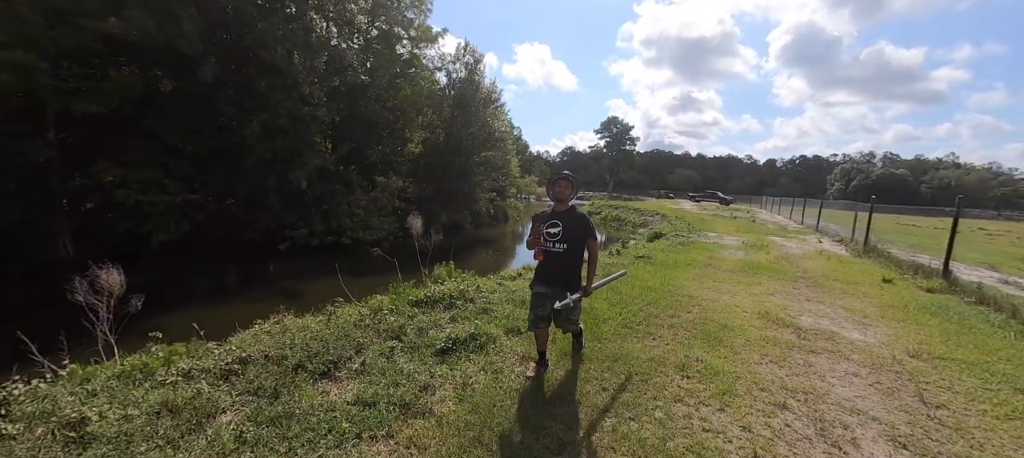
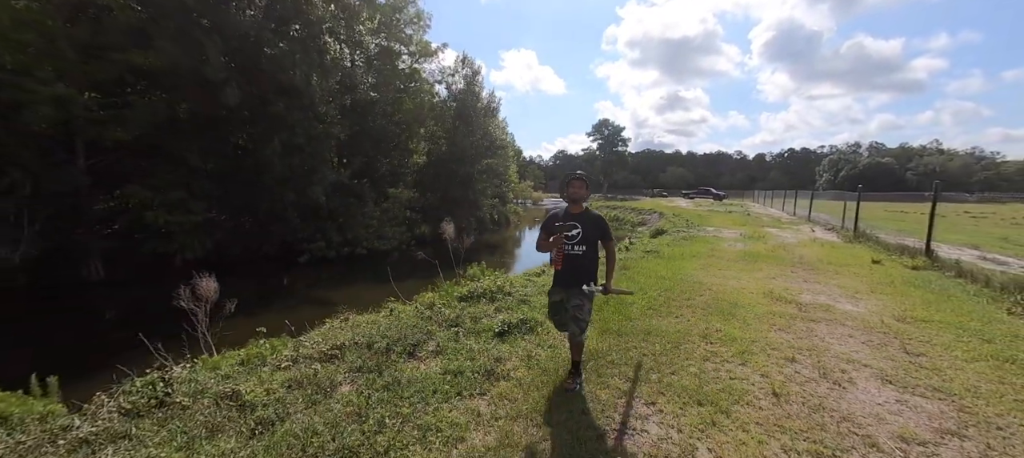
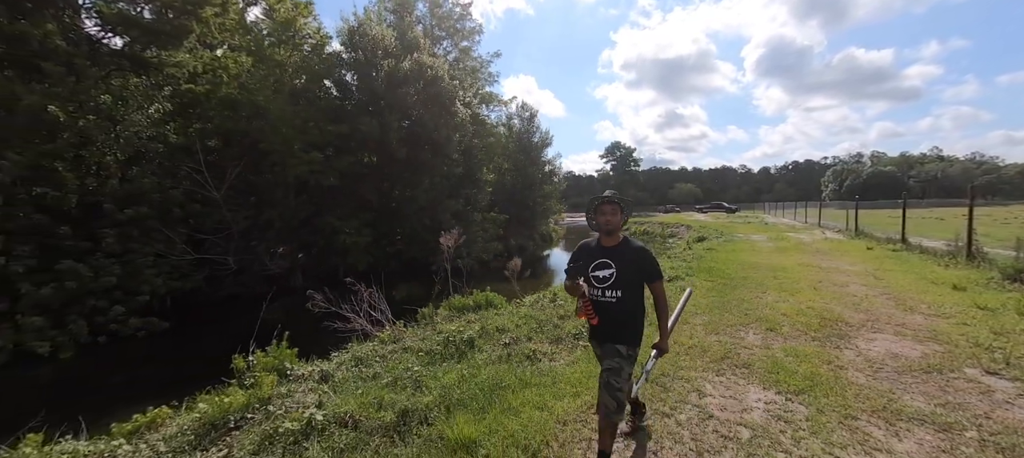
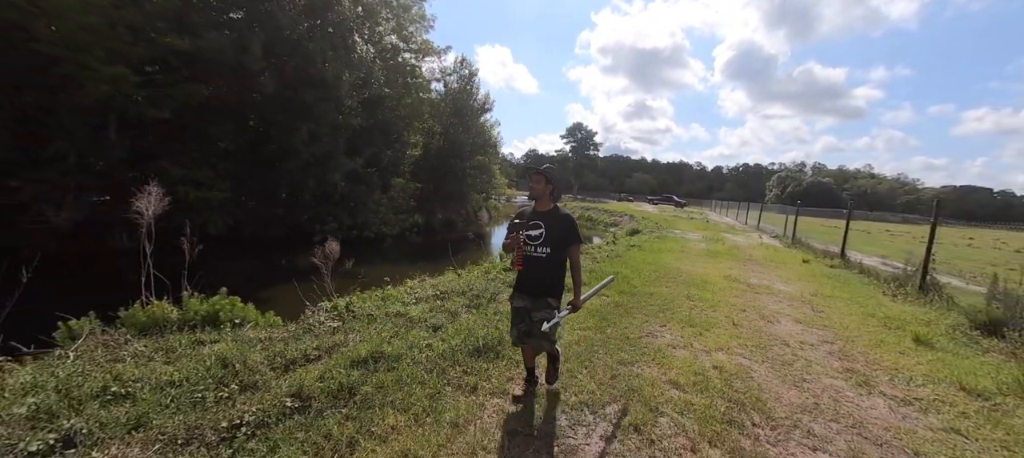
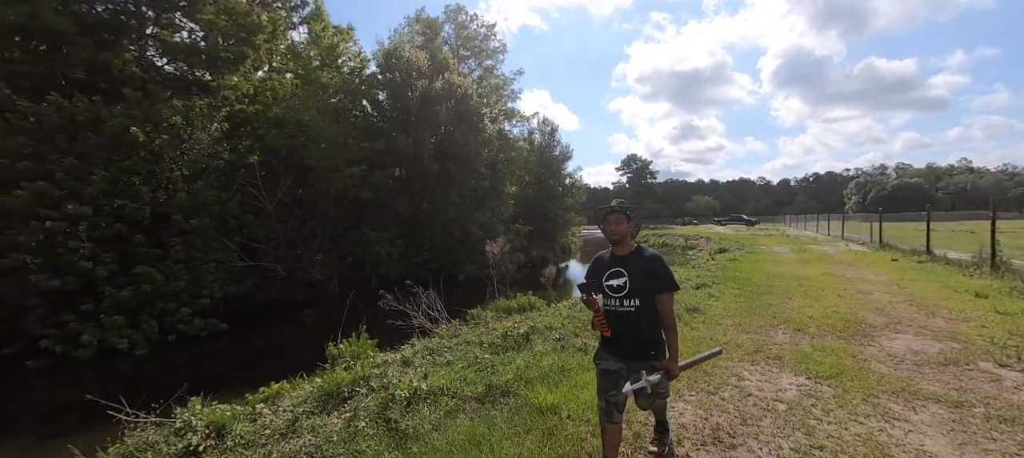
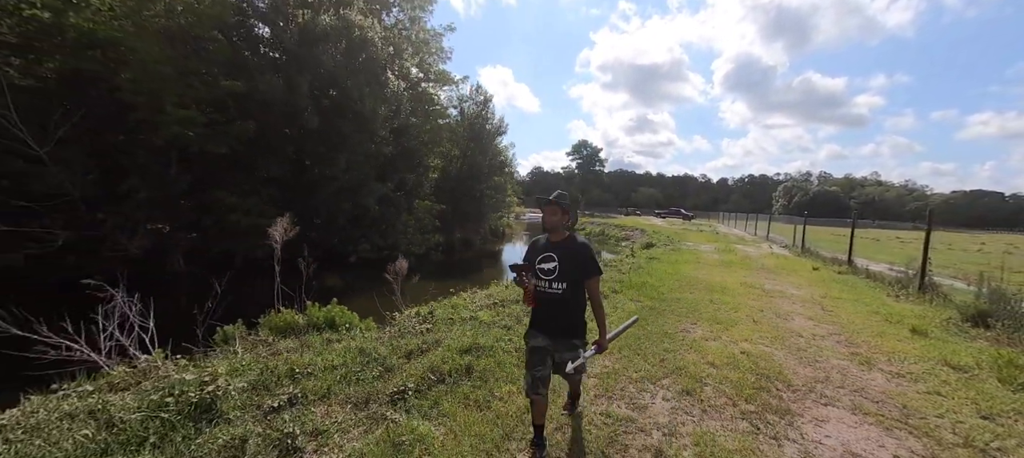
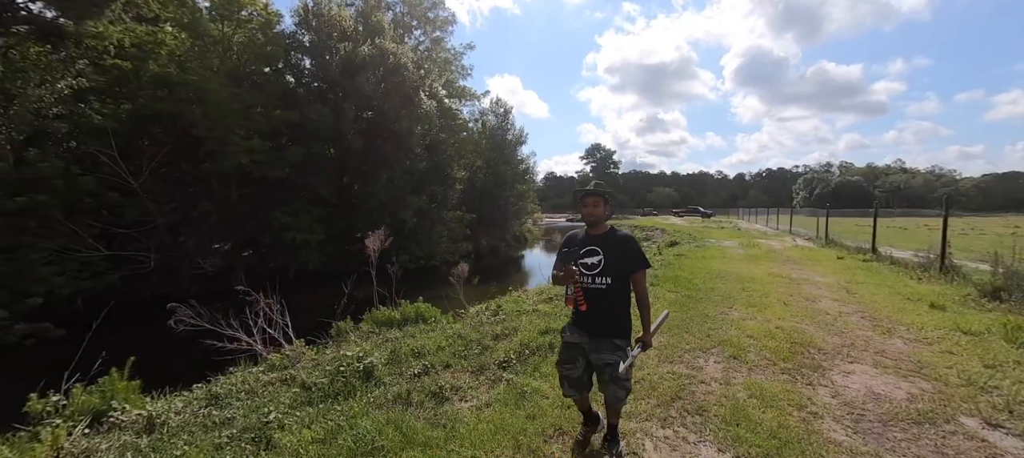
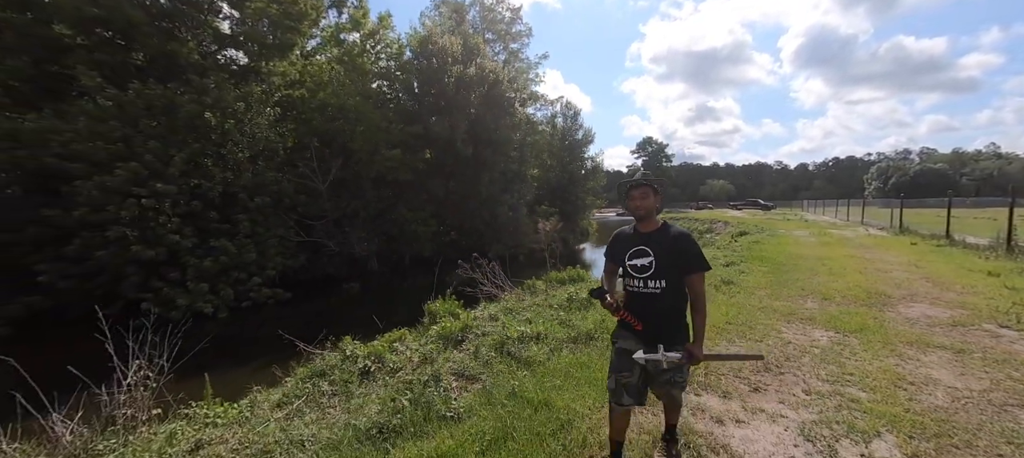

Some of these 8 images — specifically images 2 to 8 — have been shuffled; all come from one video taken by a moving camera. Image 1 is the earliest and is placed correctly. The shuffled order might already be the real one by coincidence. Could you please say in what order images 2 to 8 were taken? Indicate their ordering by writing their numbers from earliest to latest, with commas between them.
2, 4, 6, 7, 3, 5, 8
